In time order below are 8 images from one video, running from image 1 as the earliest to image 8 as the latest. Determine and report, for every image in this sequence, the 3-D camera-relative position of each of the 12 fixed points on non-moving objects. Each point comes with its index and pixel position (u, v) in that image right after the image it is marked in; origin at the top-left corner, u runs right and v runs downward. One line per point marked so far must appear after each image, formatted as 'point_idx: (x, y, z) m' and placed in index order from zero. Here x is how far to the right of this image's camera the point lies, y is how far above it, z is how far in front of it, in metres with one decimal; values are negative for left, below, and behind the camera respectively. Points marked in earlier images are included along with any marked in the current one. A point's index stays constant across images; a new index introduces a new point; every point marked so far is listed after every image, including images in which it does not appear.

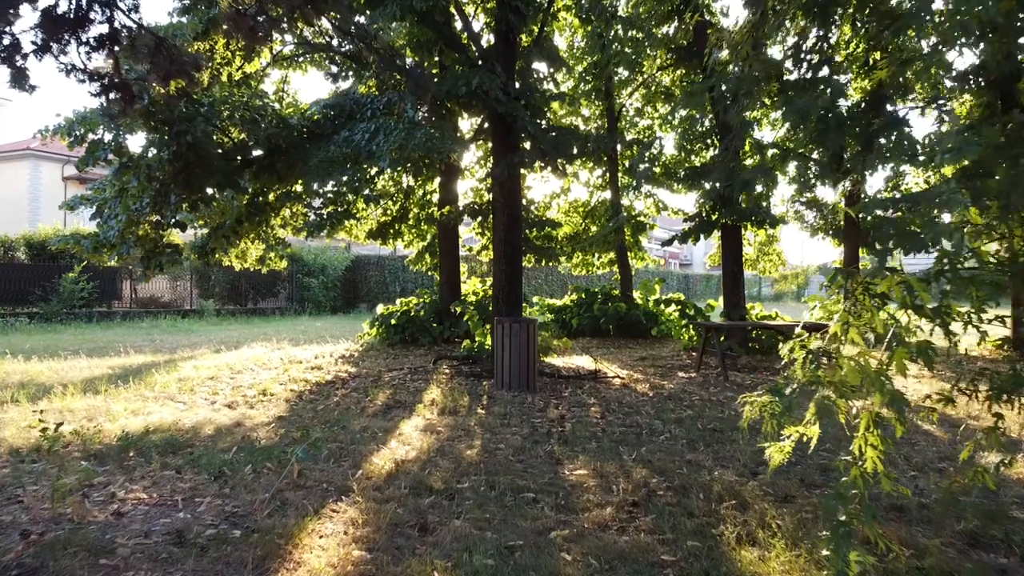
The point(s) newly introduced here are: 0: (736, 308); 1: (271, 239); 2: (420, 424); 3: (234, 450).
0: (+3.1, -0.3, +10.9) m
1: (-3.3, +0.7, +10.8) m
2: (-0.6, -1.0, +5.6) m
3: (-1.6, -0.9, +4.5) m
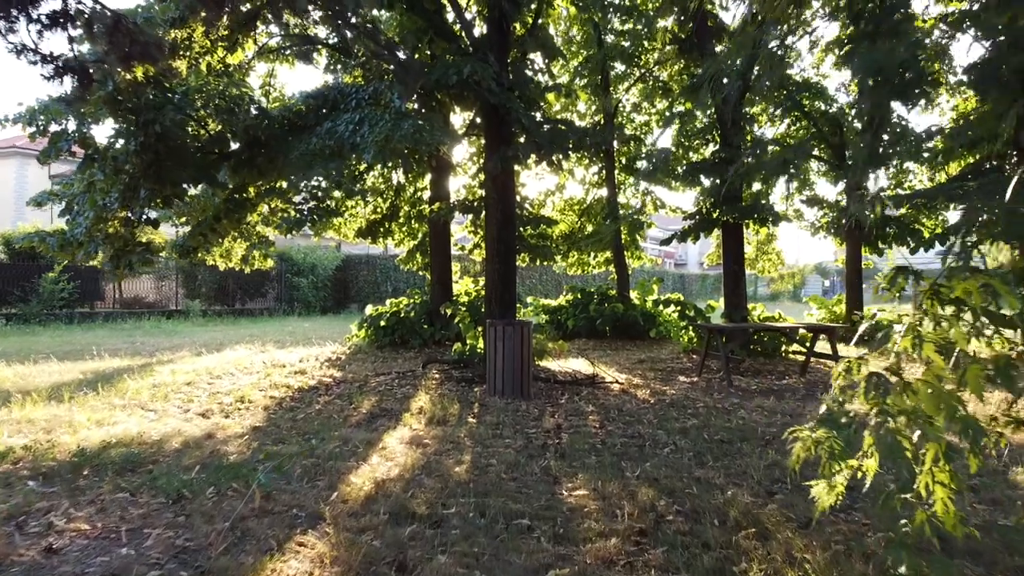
0: (+3.0, -0.3, +10.5) m
1: (-3.4, +0.7, +10.4) m
2: (-0.7, -1.0, +5.2) m
3: (-1.6, -0.9, +4.1) m
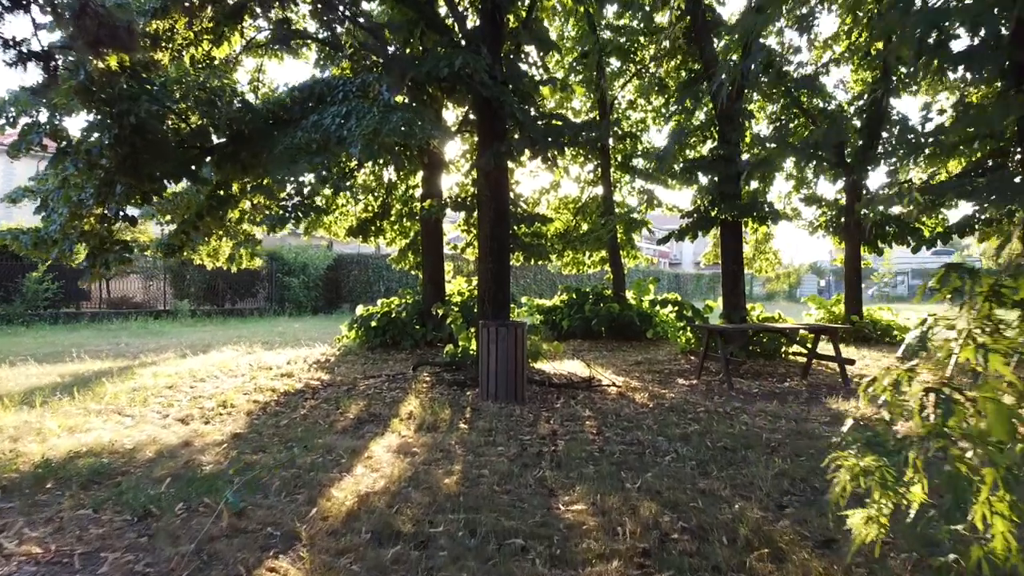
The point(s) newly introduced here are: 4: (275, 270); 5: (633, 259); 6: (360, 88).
0: (+2.9, -0.3, +10.3) m
1: (-3.5, +0.7, +10.1) m
2: (-0.7, -1.0, +4.9) m
3: (-1.6, -0.9, +3.8) m
4: (-5.9, +0.4, +19.7) m
5: (+2.2, +0.5, +14.5) m
6: (-1.3, +1.7, +6.6) m
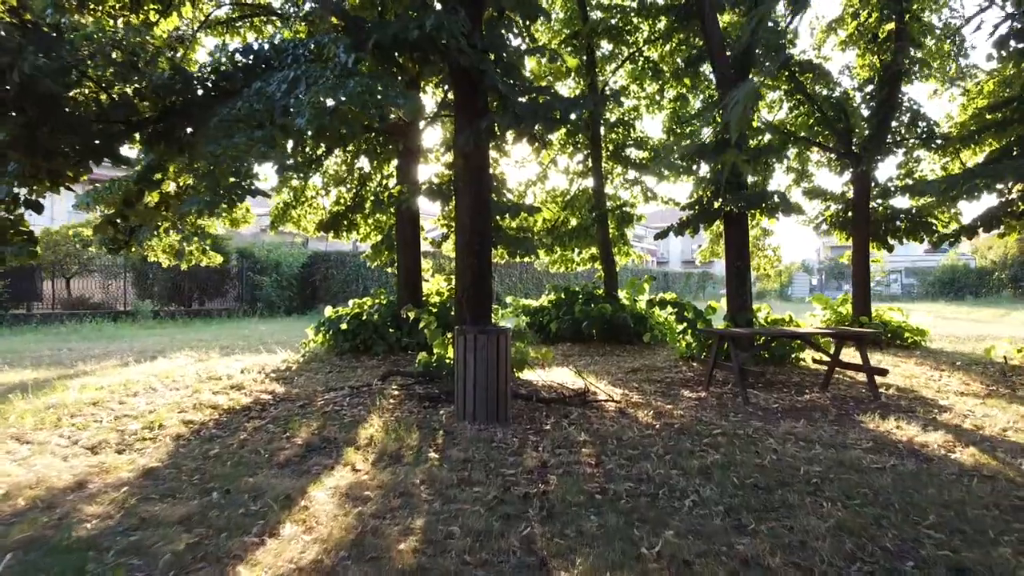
0: (+2.7, -0.3, +9.3) m
1: (-3.7, +0.7, +9.1) m
2: (-0.8, -1.0, +3.9) m
3: (-1.7, -0.9, +2.8) m
4: (-6.2, +0.5, +18.6) m
5: (+1.9, +0.5, +13.5) m
6: (-1.4, +1.7, +5.6) m
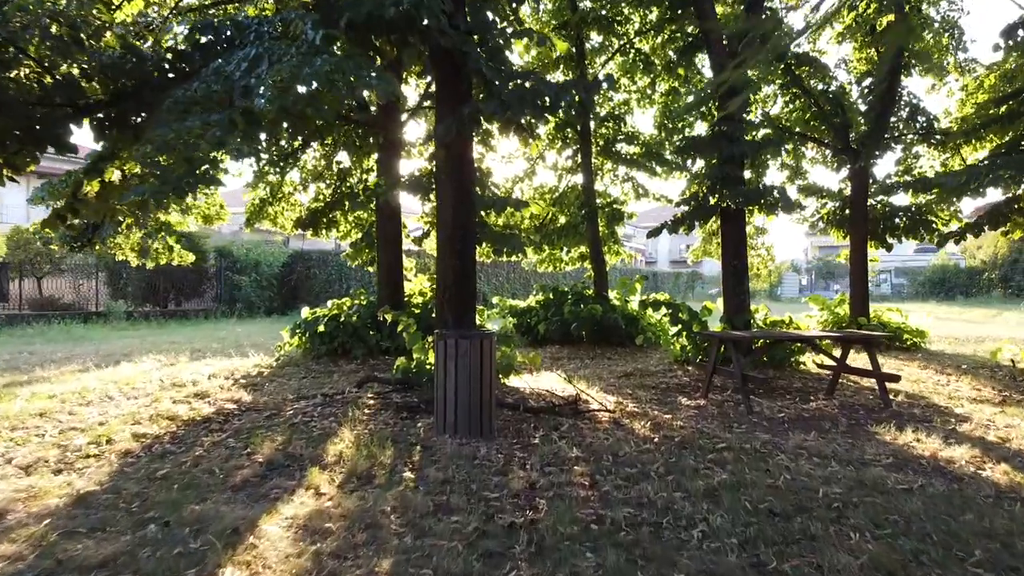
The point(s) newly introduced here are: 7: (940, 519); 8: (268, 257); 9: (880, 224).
0: (+2.5, -0.3, +8.9) m
1: (-3.8, +0.7, +8.5) m
2: (-0.9, -1.0, +3.4) m
3: (-1.8, -0.9, +2.3) m
4: (-6.5, +0.5, +18.0) m
5: (+1.7, +0.5, +13.1) m
6: (-1.5, +1.7, +5.1) m
7: (+1.8, -1.0, +3.4) m
8: (-5.7, +0.7, +18.6) m
9: (+5.7, +1.0, +12.2) m
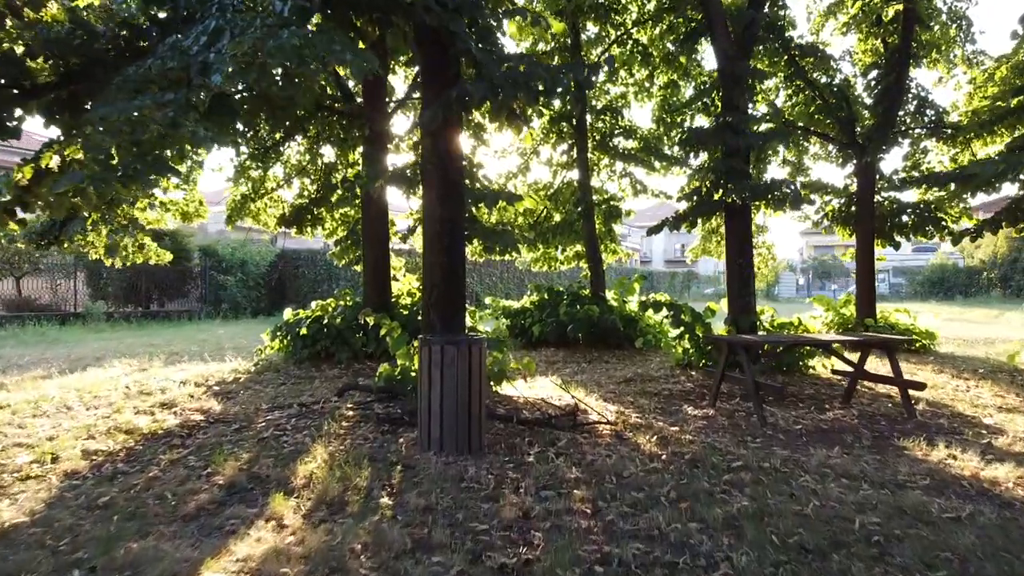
0: (+2.5, -0.3, +8.4) m
1: (-3.9, +0.7, +8.0) m
2: (-0.9, -1.0, +2.9) m
3: (-1.8, -0.9, +1.8) m
4: (-6.7, +0.5, +17.5) m
5: (+1.6, +0.5, +12.6) m
6: (-1.5, +1.7, +4.6) m
7: (+1.8, -1.0, +2.9) m
8: (-5.9, +0.7, +18.1) m
9: (+5.6, +1.0, +11.8) m
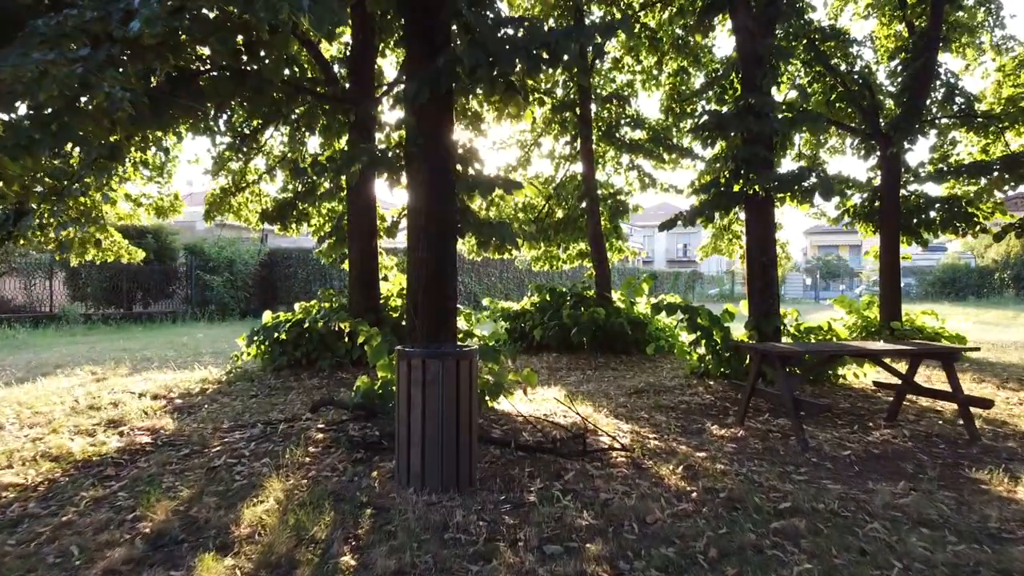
0: (+2.5, -0.3, +7.6) m
1: (-3.9, +0.7, +7.3) m
2: (-1.0, -1.0, +2.2) m
3: (-1.8, -0.9, +1.0) m
4: (-6.7, +0.4, +16.7) m
5: (+1.6, +0.5, +11.8) m
6: (-1.5, +1.6, +3.8) m
7: (+1.8, -1.0, +2.1) m
8: (-5.9, +0.7, +17.3) m
9: (+5.5, +1.0, +11.0) m
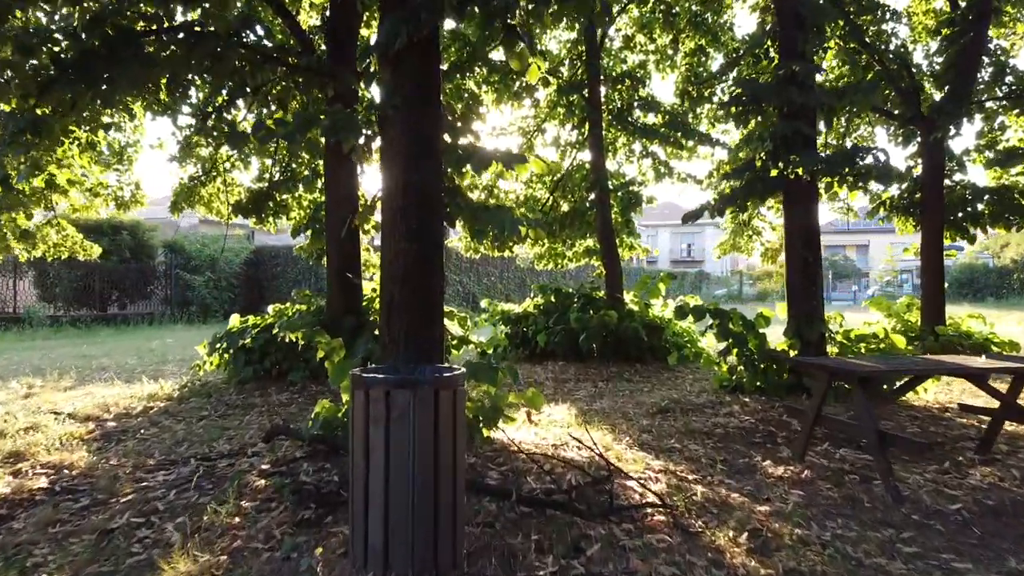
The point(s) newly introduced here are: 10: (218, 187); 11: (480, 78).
0: (+2.5, -0.3, +6.6) m
1: (-3.9, +0.7, +6.2) m
2: (-1.0, -1.0, +1.1) m
3: (-1.8, -0.9, -0.1) m
4: (-6.7, +0.4, +15.6) m
5: (+1.6, +0.5, +10.8) m
6: (-1.5, +1.6, +2.7) m
7: (+1.8, -1.0, +1.1) m
8: (-5.9, +0.7, +16.2) m
9: (+5.6, +1.0, +9.9) m
10: (-3.6, +1.2, +9.9) m
11: (-0.3, +1.8, +6.9) m
